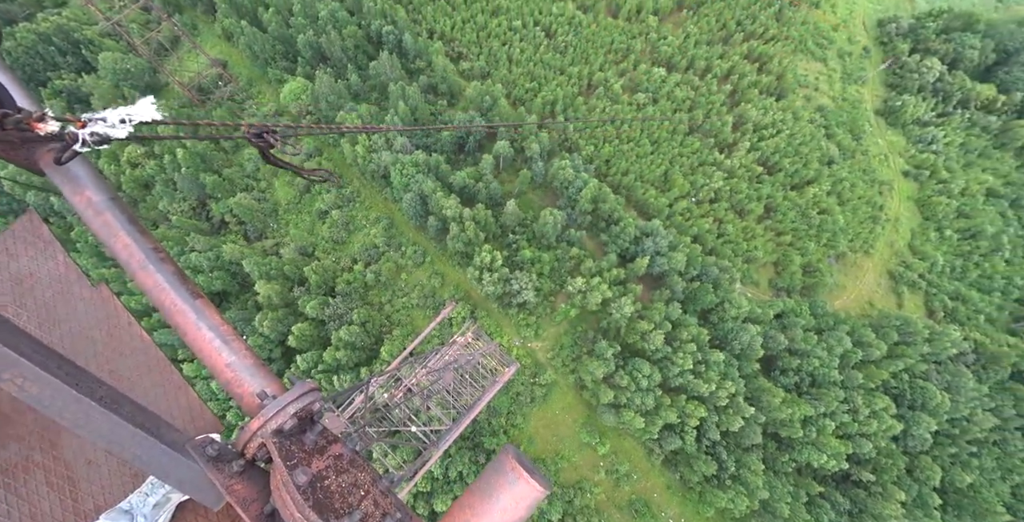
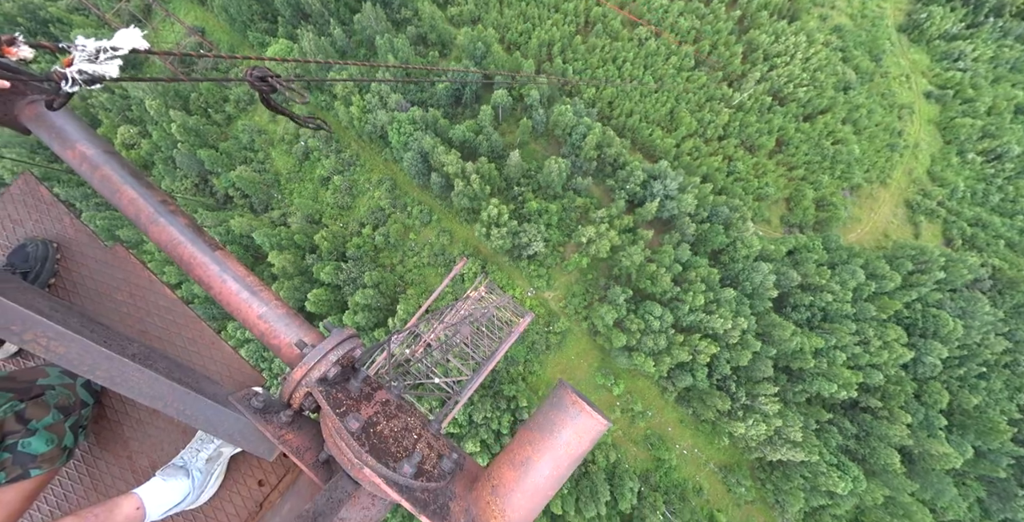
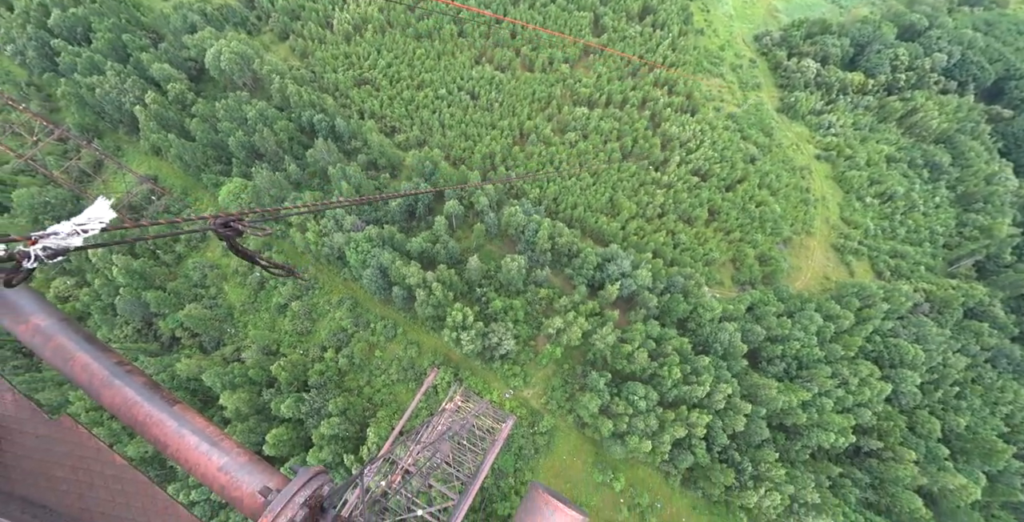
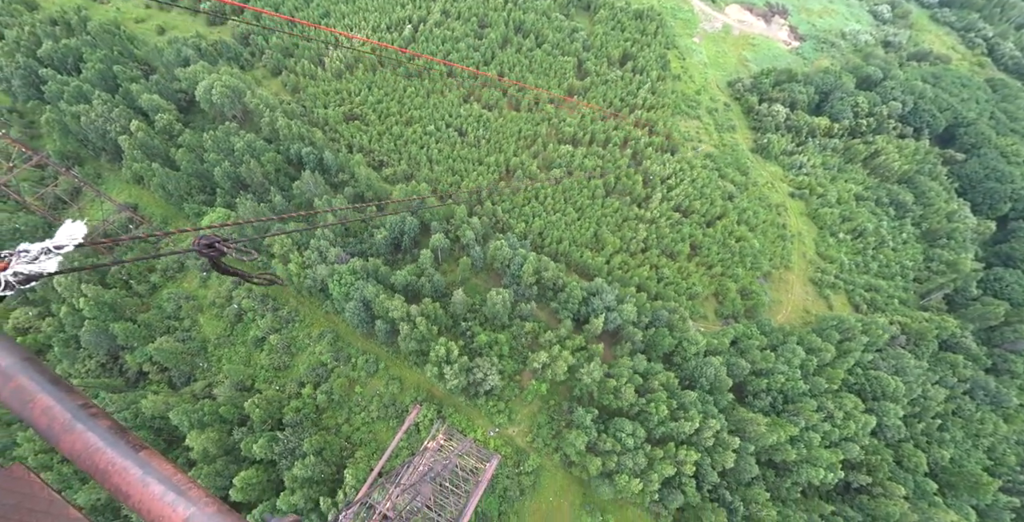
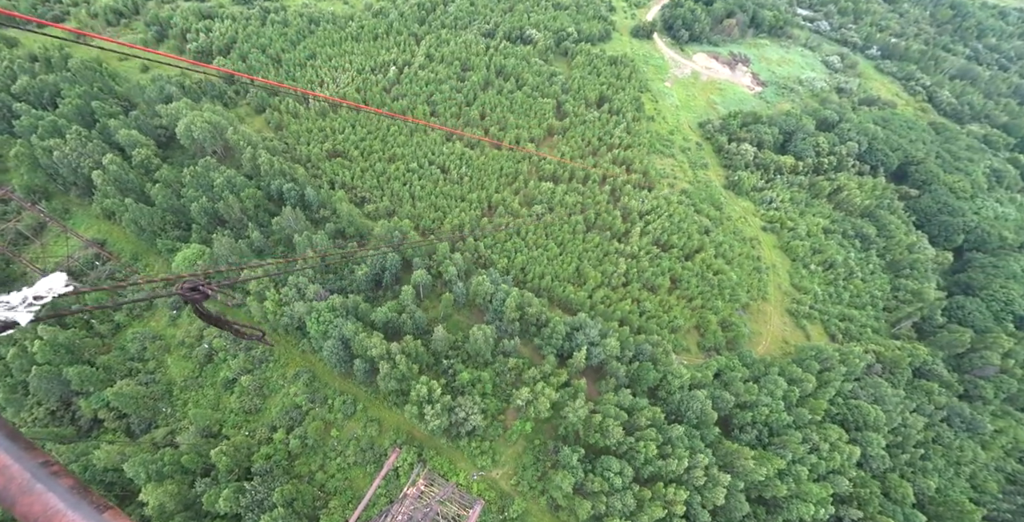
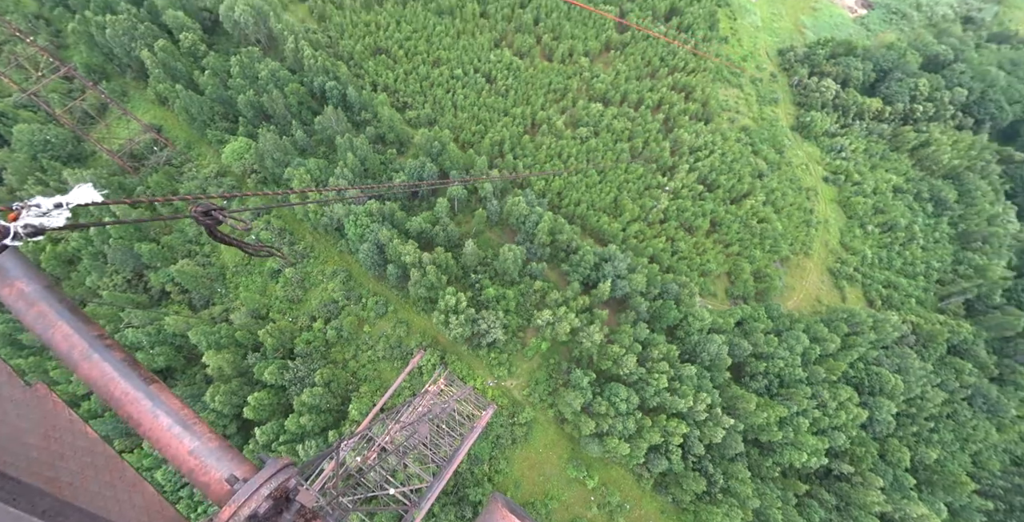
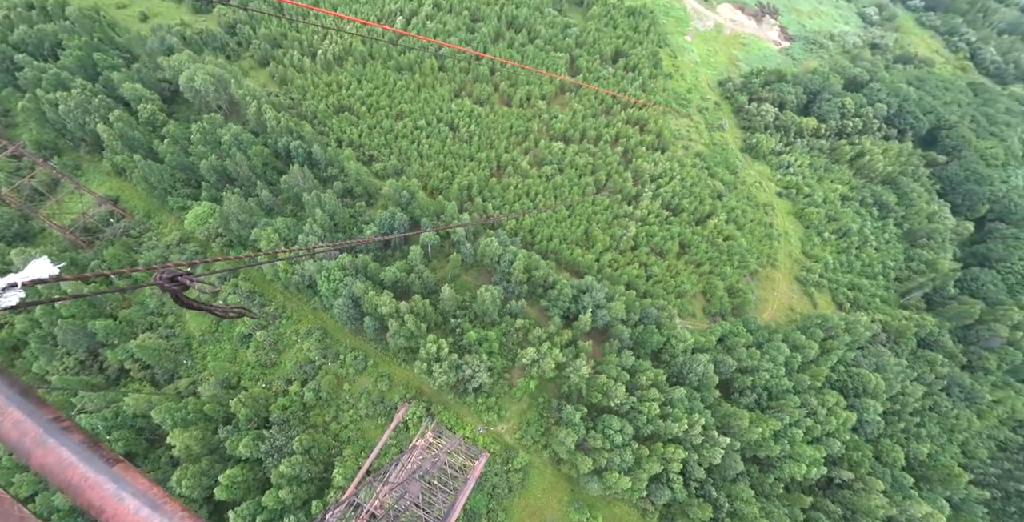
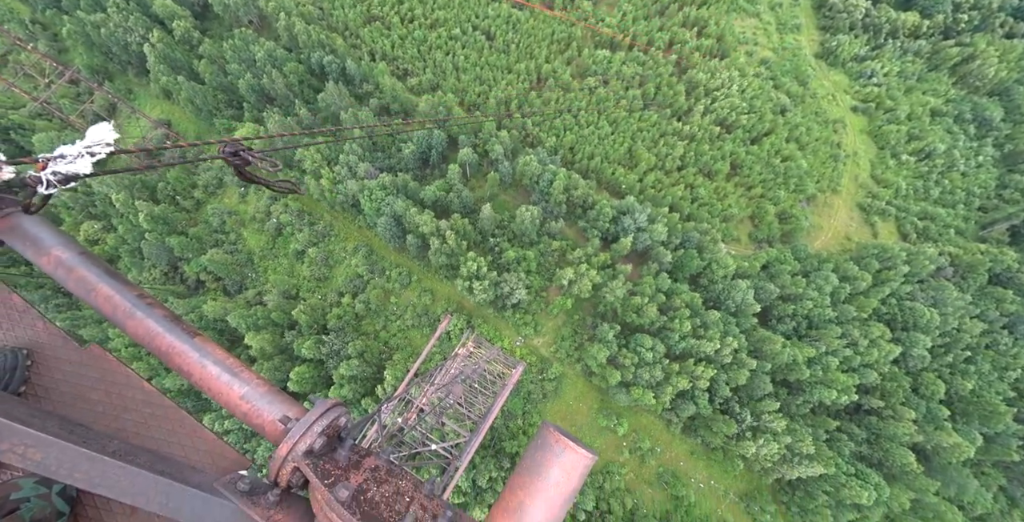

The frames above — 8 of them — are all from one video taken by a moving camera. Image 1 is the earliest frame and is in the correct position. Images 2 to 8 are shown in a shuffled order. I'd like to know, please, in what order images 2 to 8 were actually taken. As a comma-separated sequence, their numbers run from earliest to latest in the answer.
6, 7, 5, 4, 3, 8, 2
